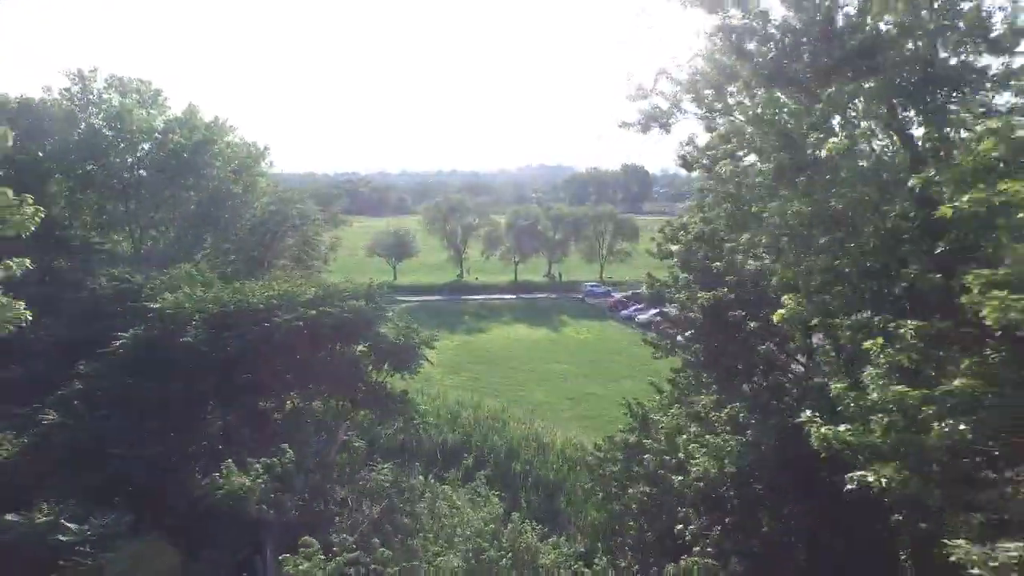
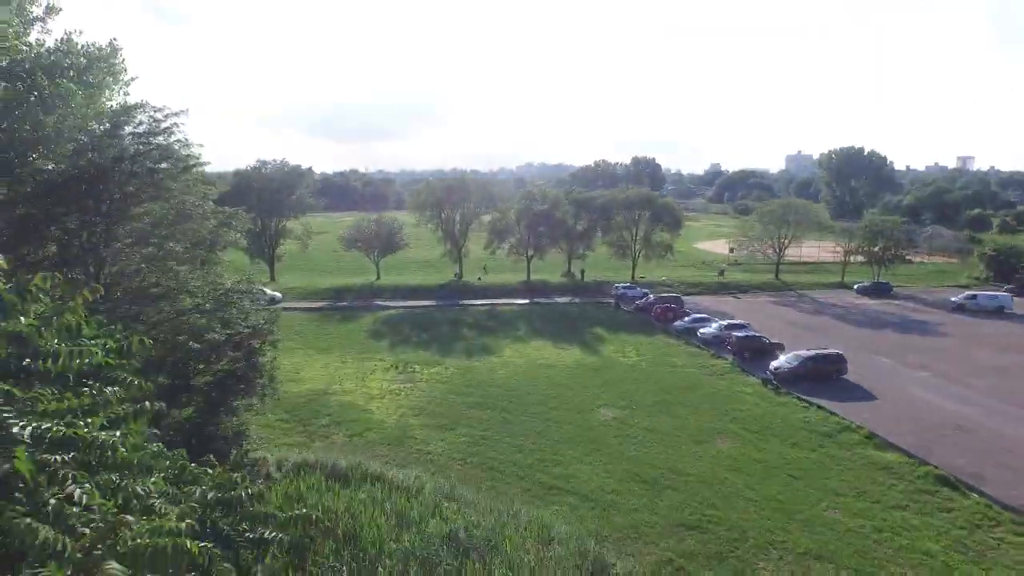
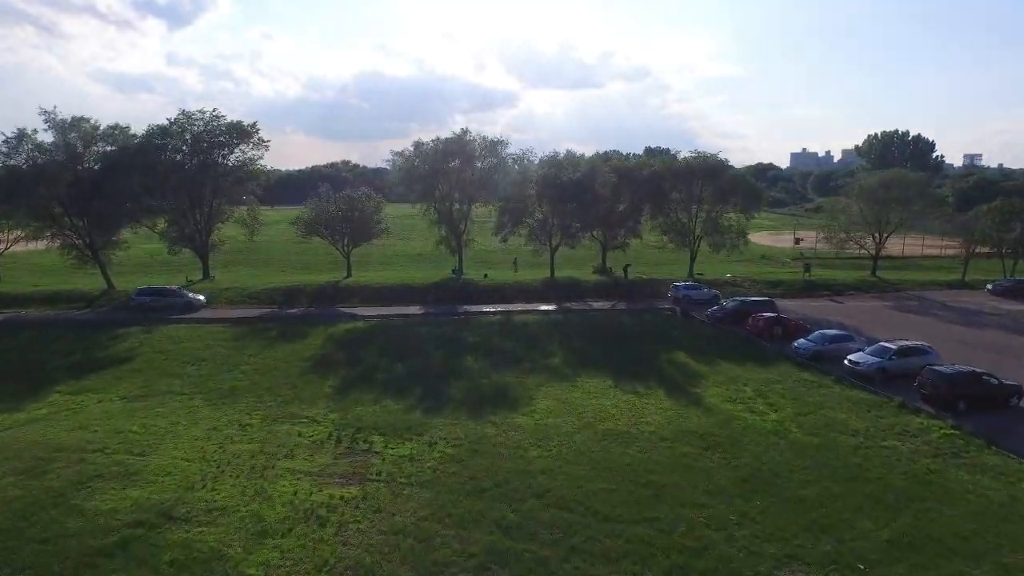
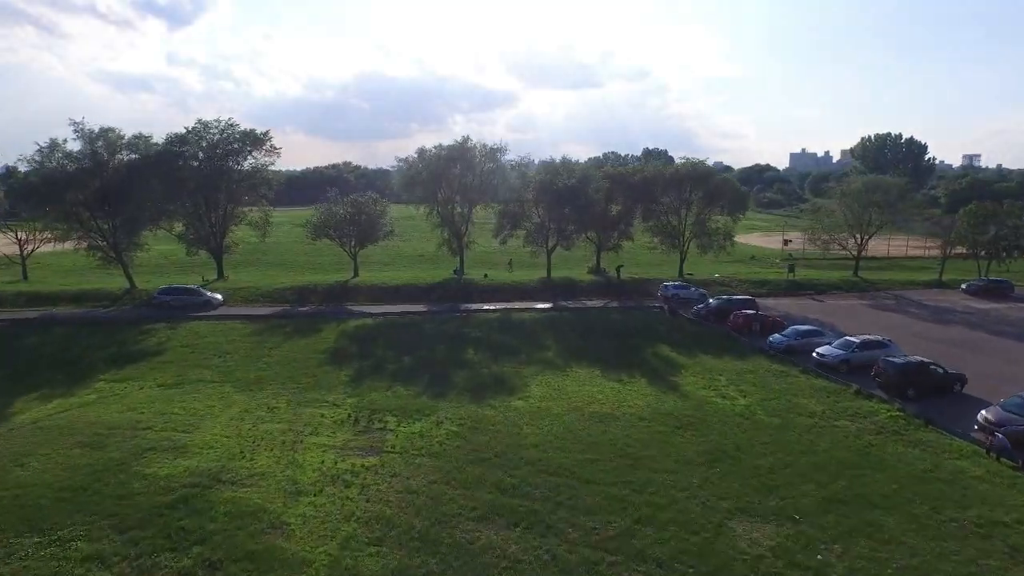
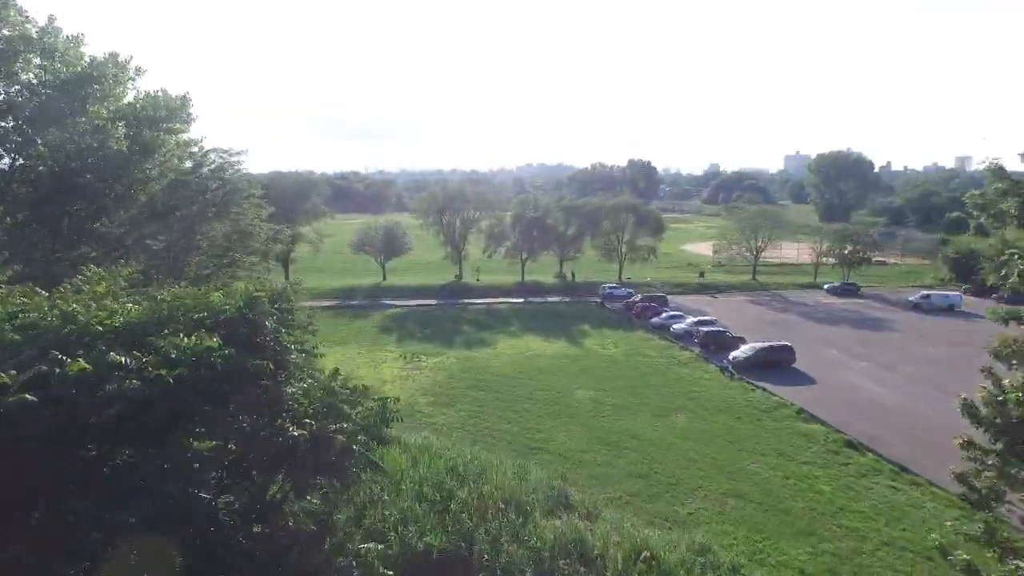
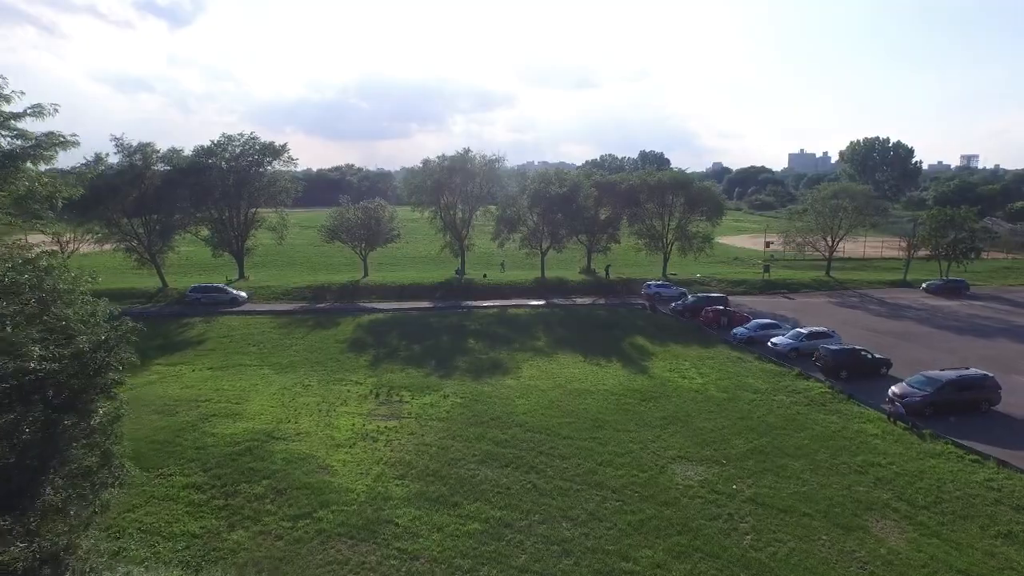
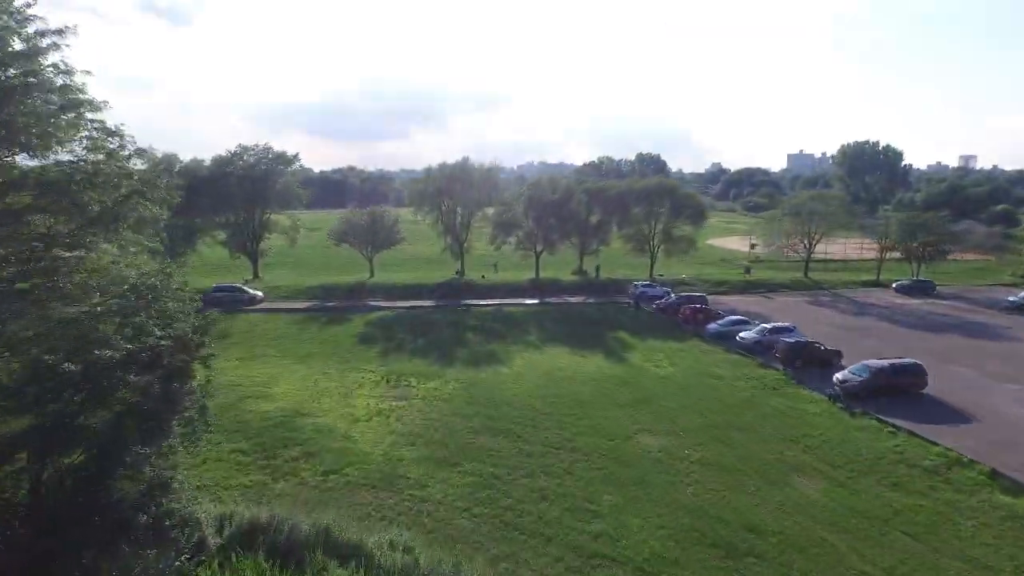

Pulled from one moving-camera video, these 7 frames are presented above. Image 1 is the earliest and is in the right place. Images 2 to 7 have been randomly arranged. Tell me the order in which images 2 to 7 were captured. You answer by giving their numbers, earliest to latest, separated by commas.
5, 2, 7, 6, 4, 3
